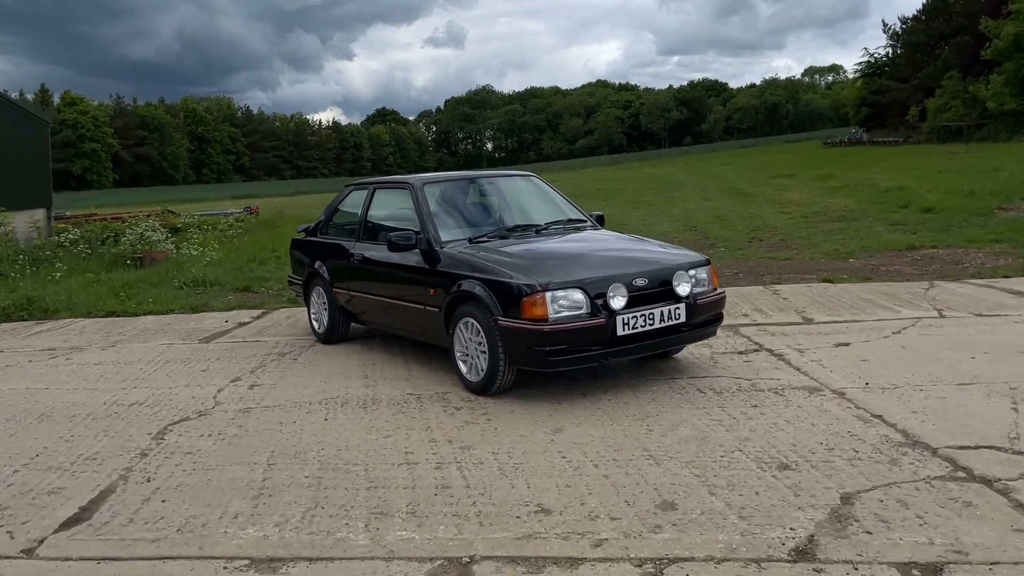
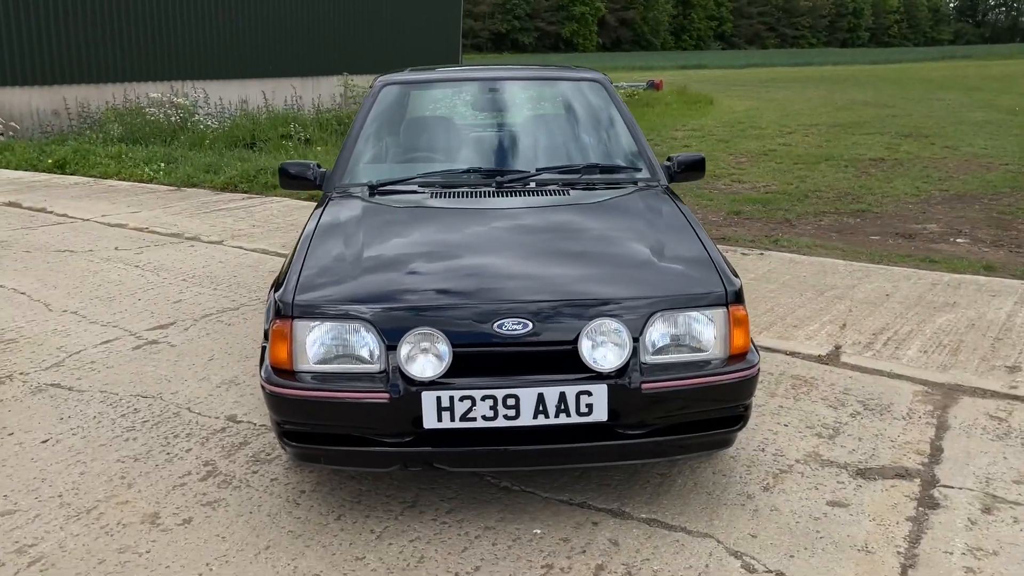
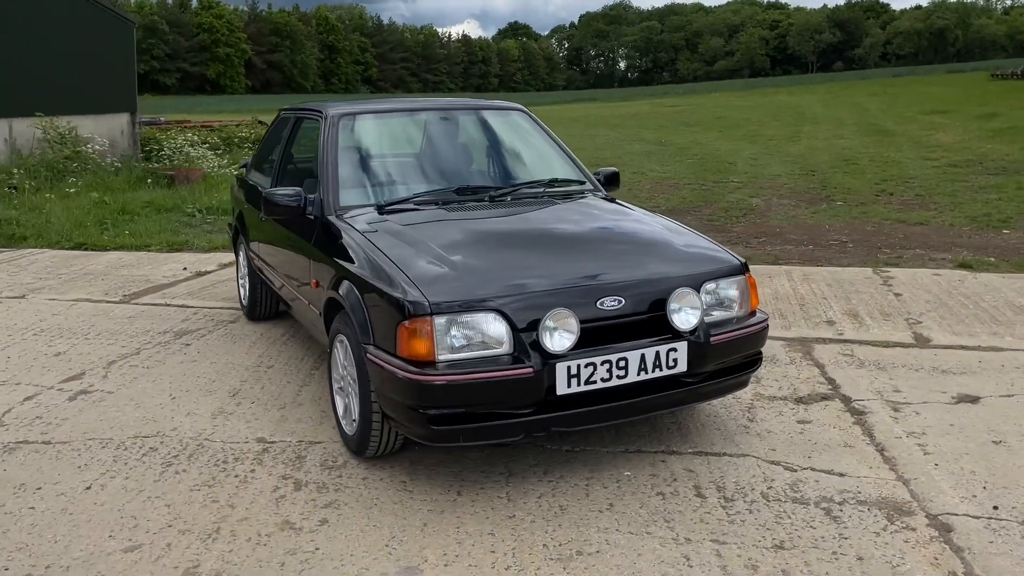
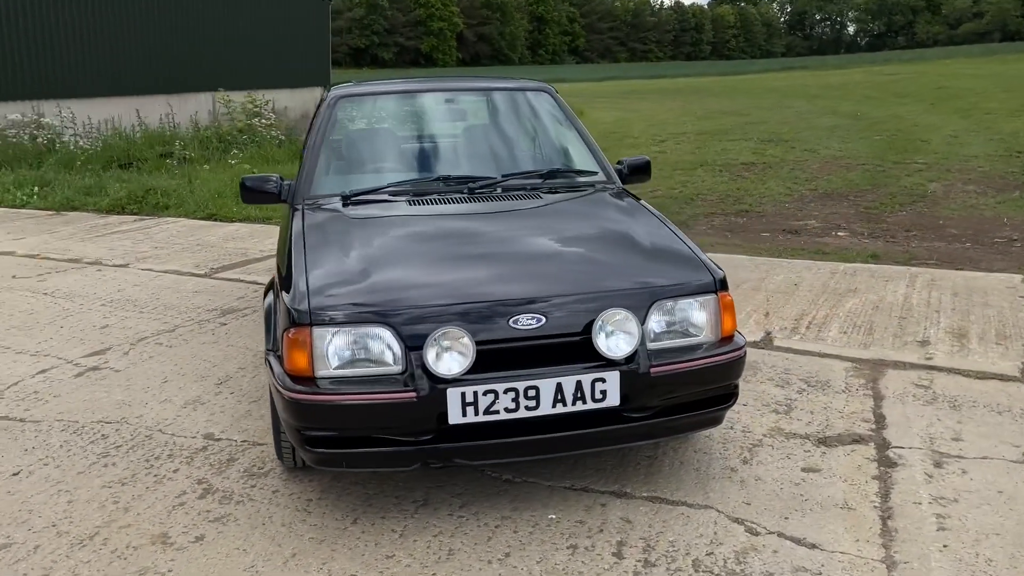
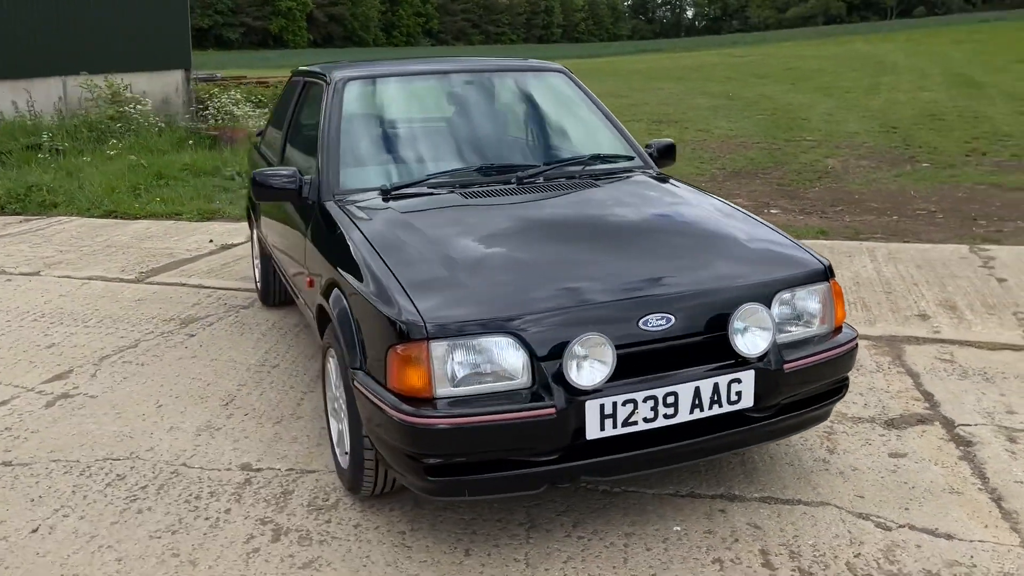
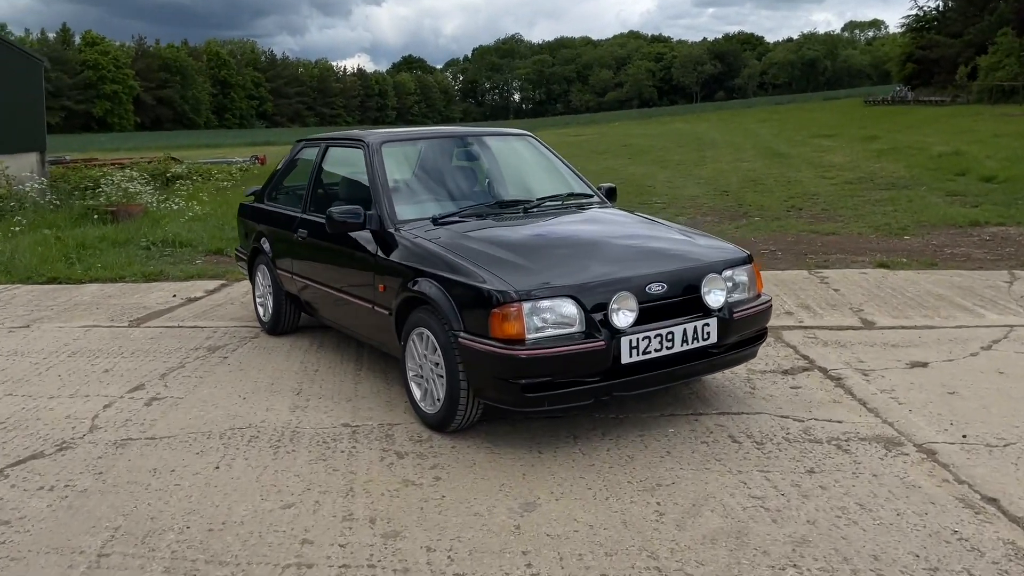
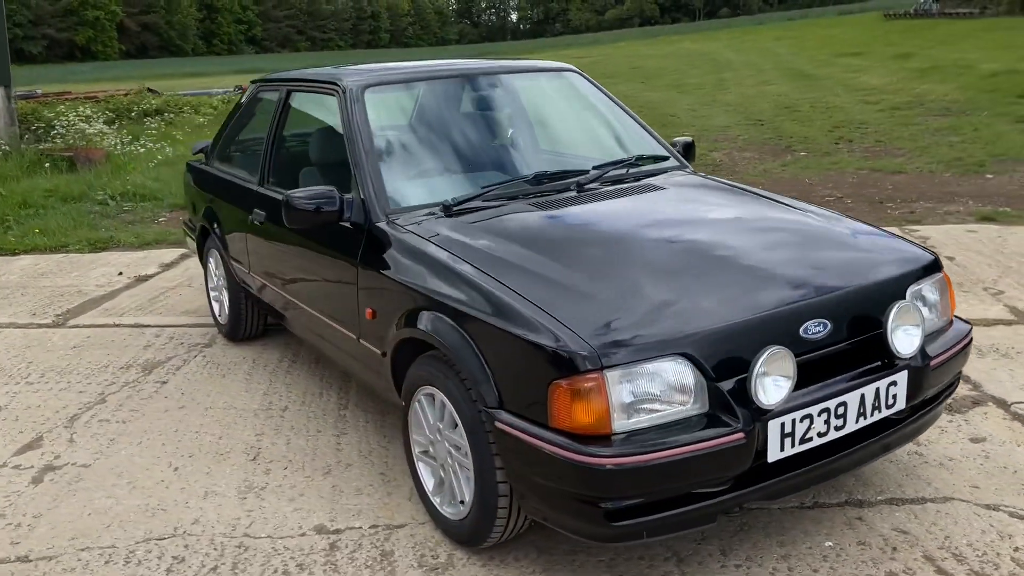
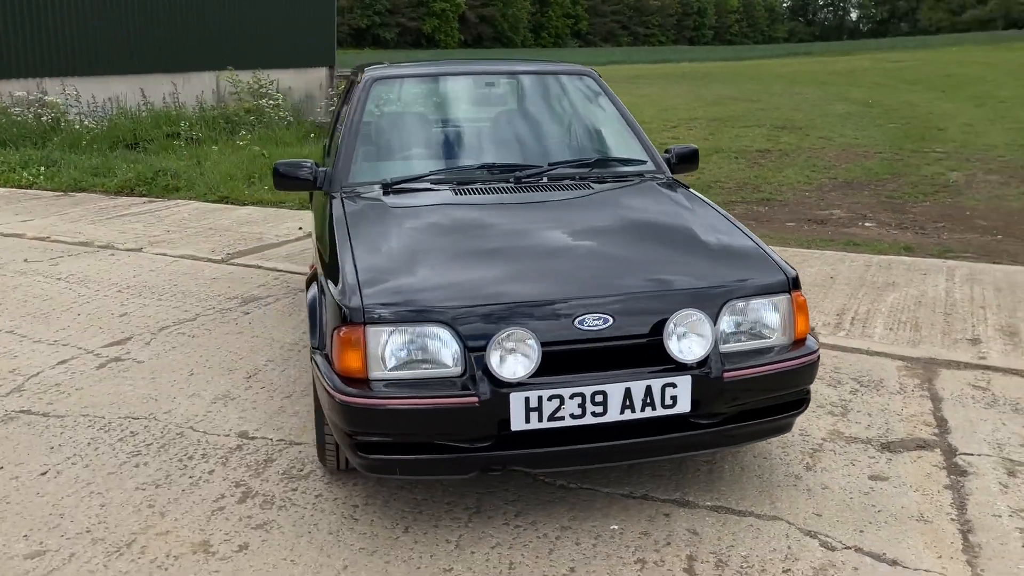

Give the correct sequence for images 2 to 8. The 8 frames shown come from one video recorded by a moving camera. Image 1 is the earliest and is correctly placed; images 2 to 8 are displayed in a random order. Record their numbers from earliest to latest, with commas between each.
6, 3, 4, 2, 8, 5, 7
